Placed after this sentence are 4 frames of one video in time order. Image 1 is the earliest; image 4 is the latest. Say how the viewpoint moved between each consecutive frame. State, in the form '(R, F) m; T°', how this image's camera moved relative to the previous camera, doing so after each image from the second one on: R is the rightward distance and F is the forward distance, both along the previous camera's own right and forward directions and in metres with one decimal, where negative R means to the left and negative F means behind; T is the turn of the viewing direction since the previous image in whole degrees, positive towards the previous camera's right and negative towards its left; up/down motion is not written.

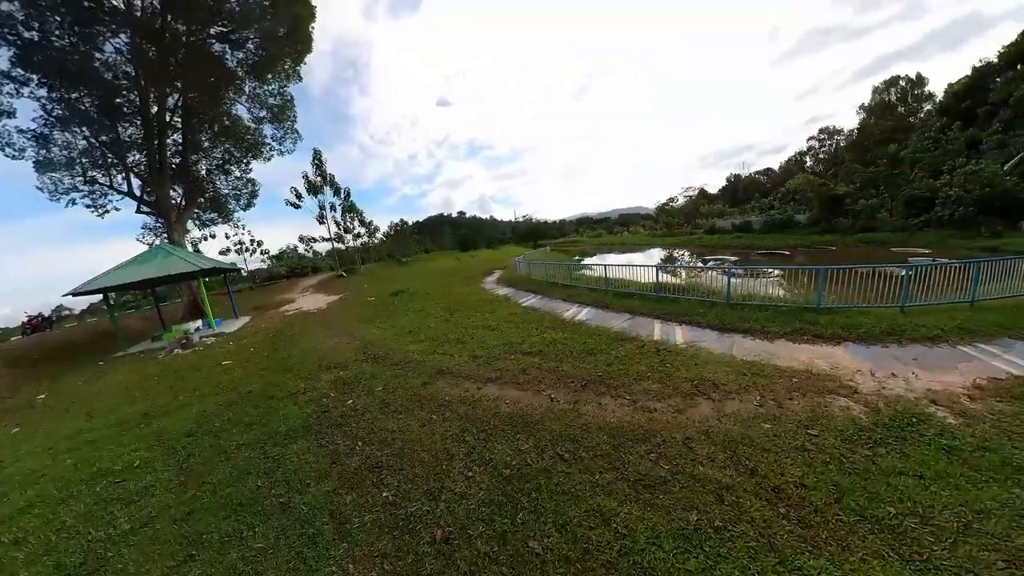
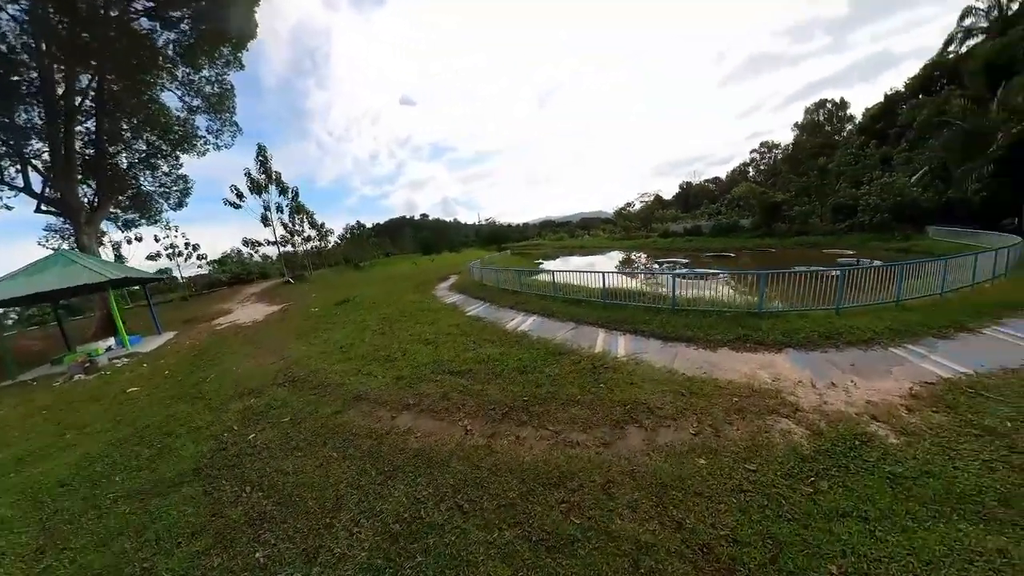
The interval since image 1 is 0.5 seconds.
(+0.7, +0.6) m; +6°
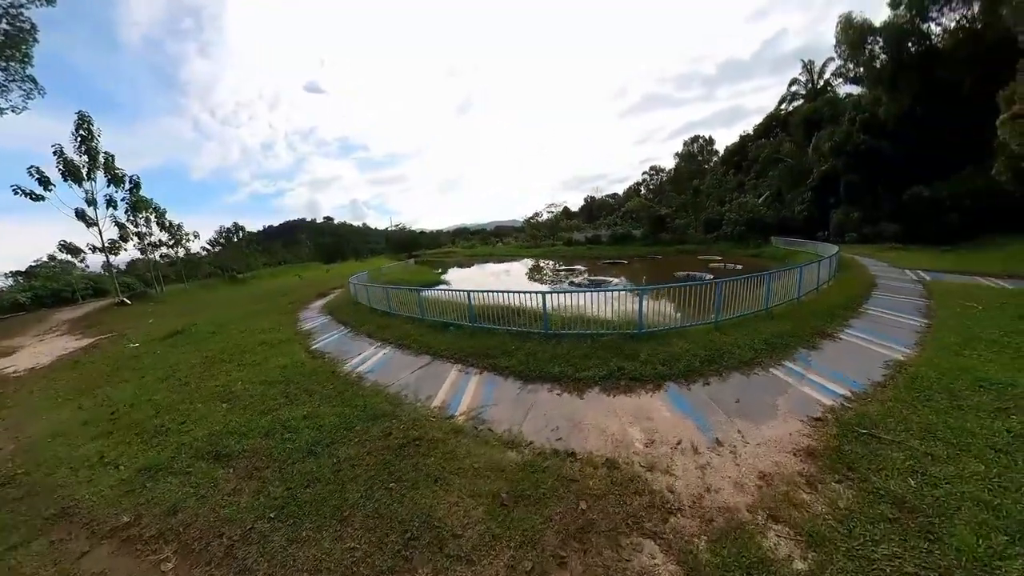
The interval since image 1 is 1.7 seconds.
(+1.5, +1.5) m; +14°
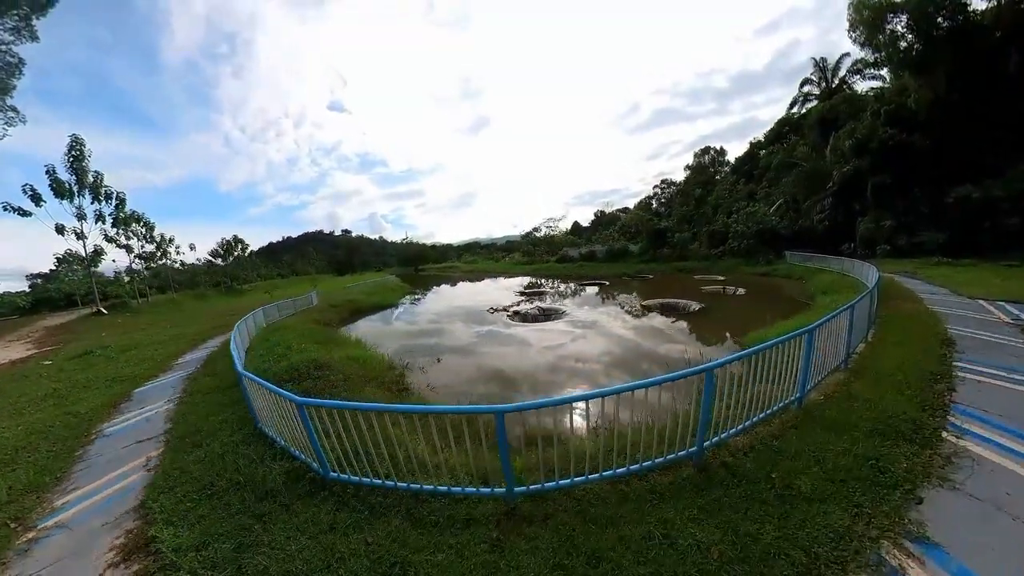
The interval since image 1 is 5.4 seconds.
(+2.6, +2.7) m; -3°
